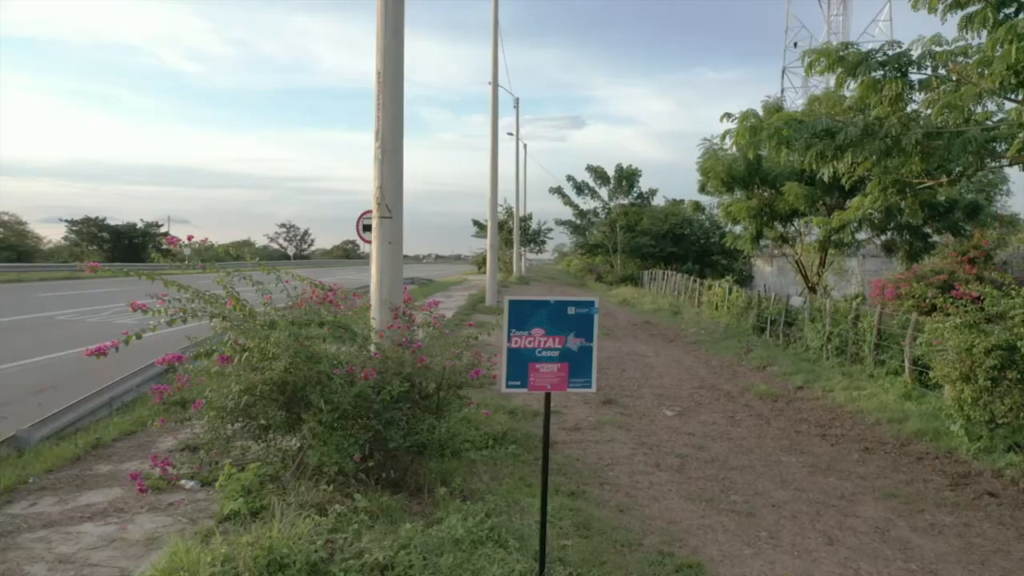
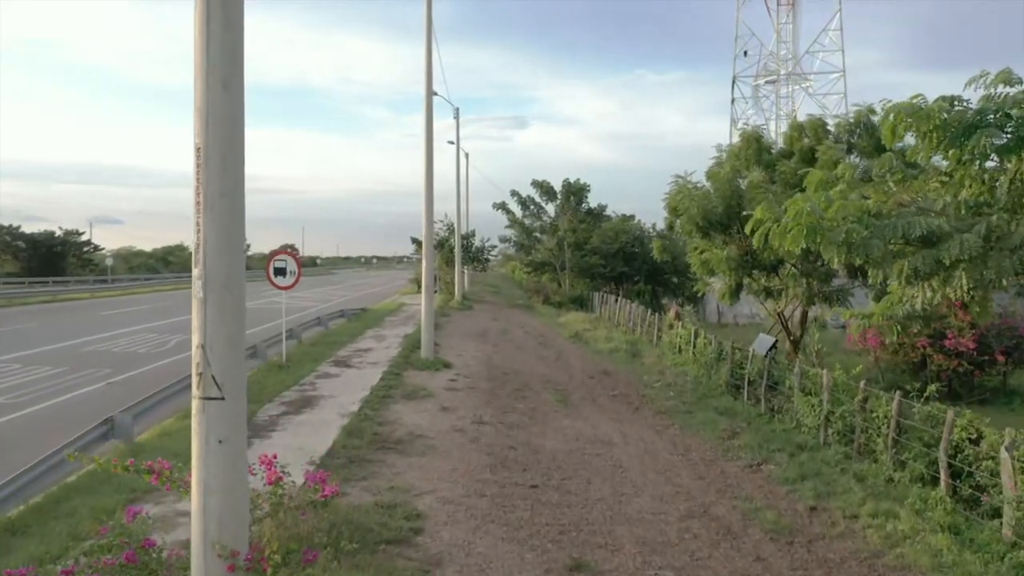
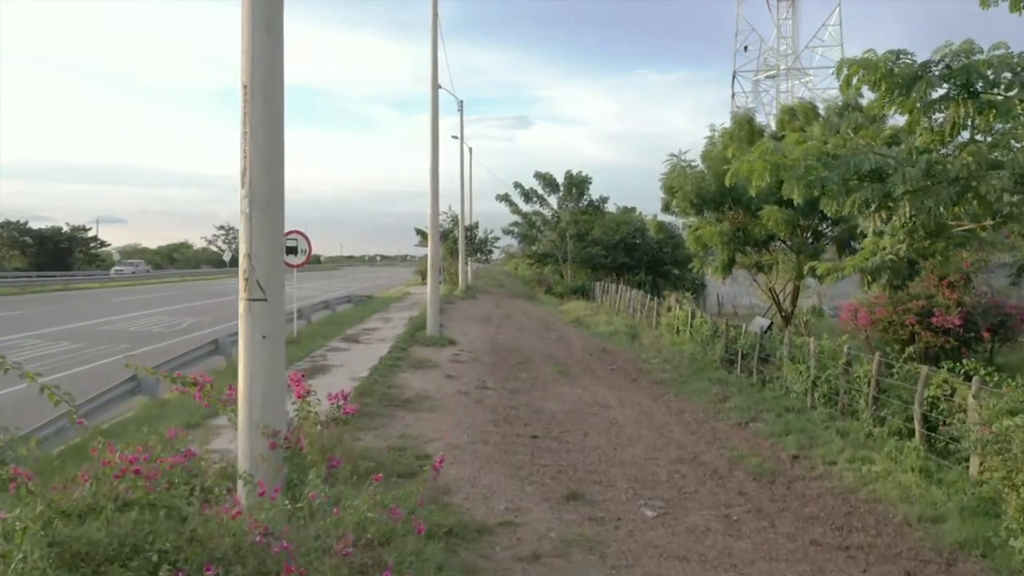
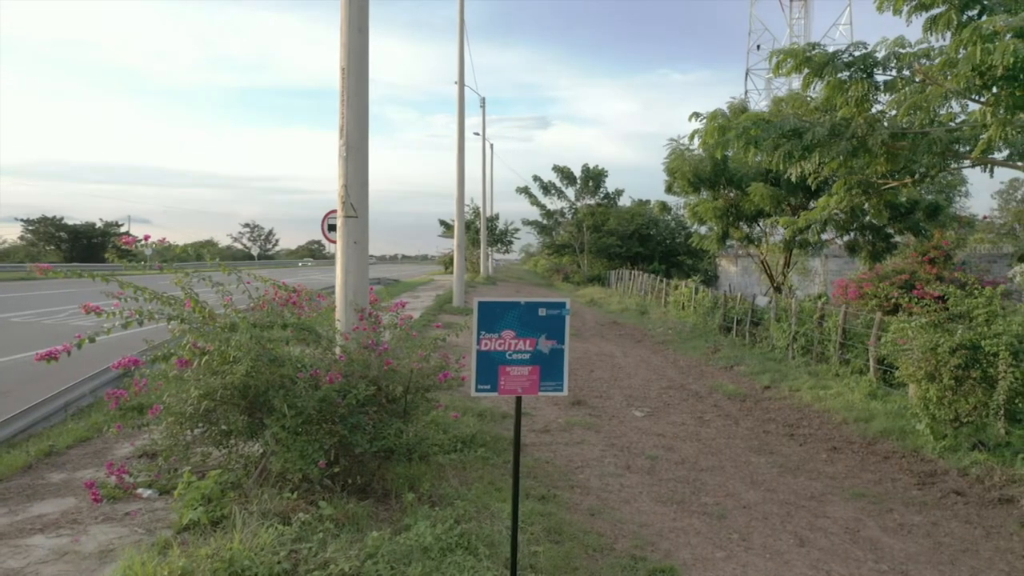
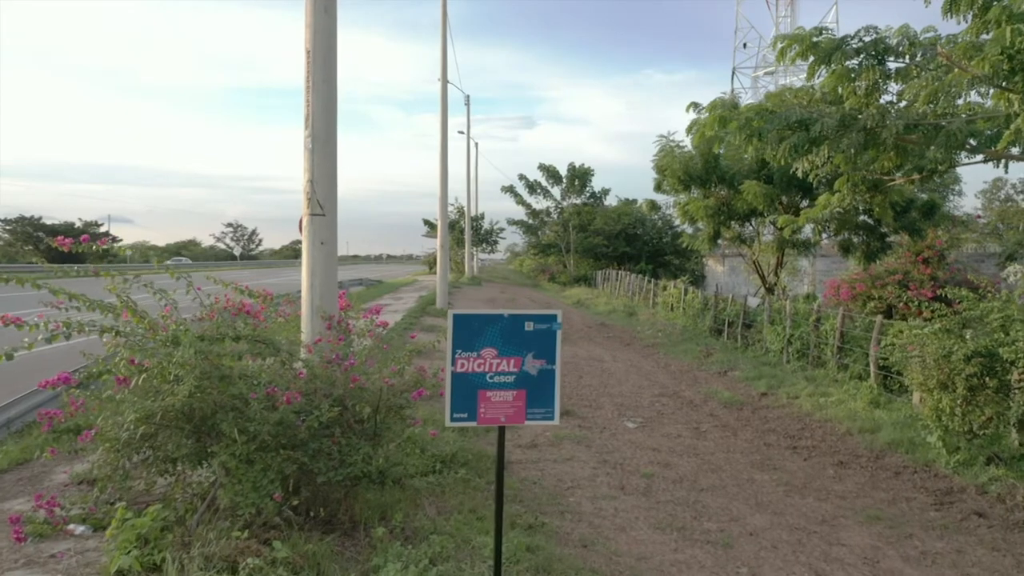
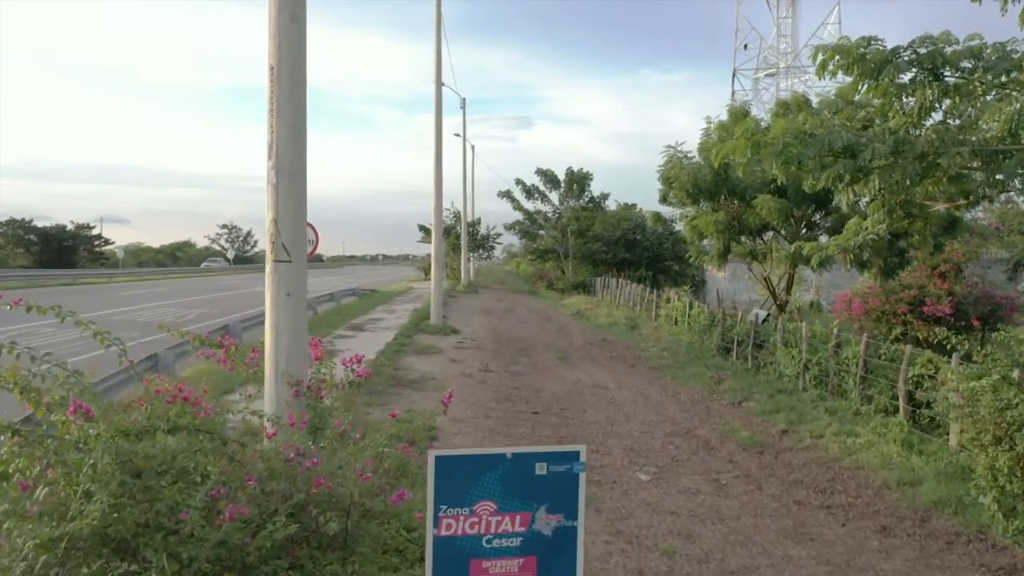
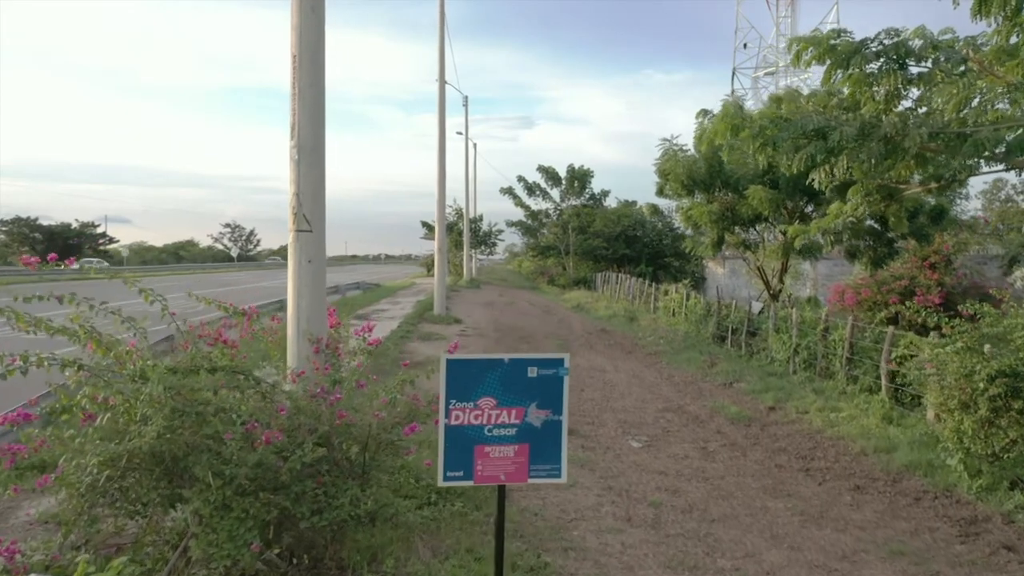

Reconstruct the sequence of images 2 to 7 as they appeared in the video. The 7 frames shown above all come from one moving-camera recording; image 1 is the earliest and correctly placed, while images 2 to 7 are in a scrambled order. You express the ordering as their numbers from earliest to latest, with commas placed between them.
4, 5, 7, 6, 3, 2
